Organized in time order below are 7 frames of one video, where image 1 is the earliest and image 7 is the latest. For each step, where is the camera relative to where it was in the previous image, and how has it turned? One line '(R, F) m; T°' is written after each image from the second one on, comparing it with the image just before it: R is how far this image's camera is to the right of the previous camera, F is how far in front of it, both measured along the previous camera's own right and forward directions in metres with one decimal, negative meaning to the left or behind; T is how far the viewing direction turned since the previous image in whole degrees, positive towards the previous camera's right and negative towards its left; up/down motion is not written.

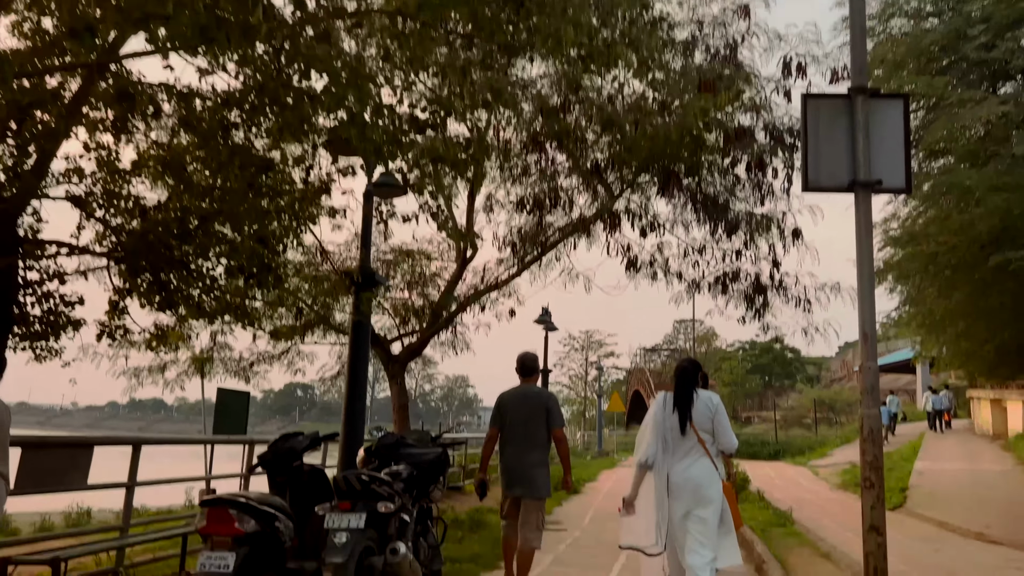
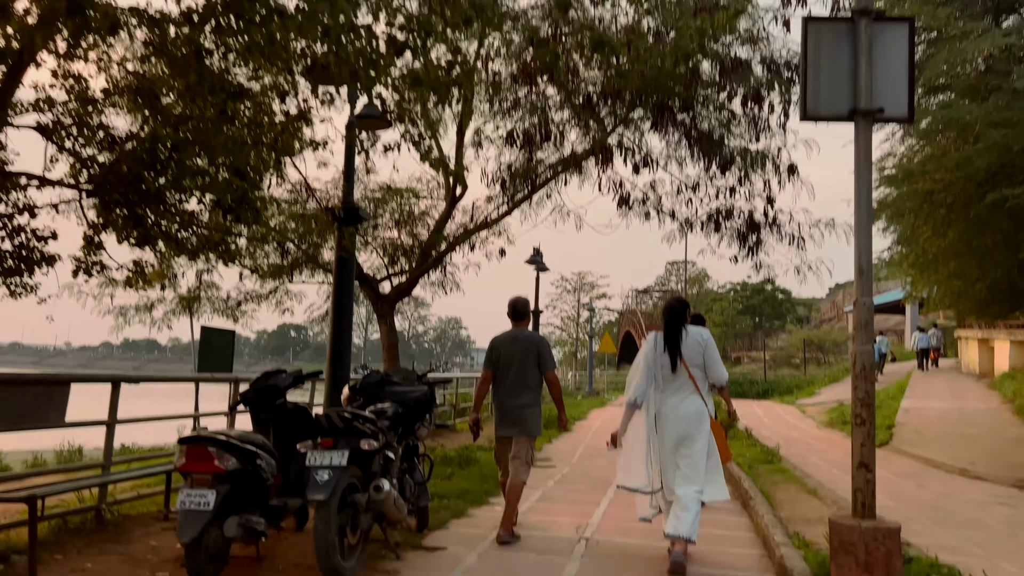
(0.0, +0.1) m; +1°
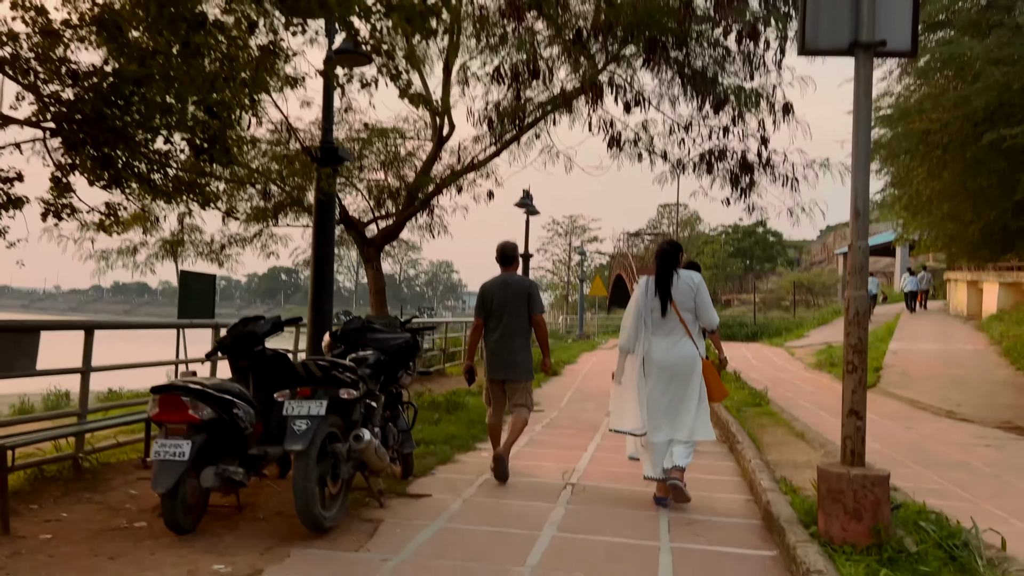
(0.0, +0.1) m; +1°
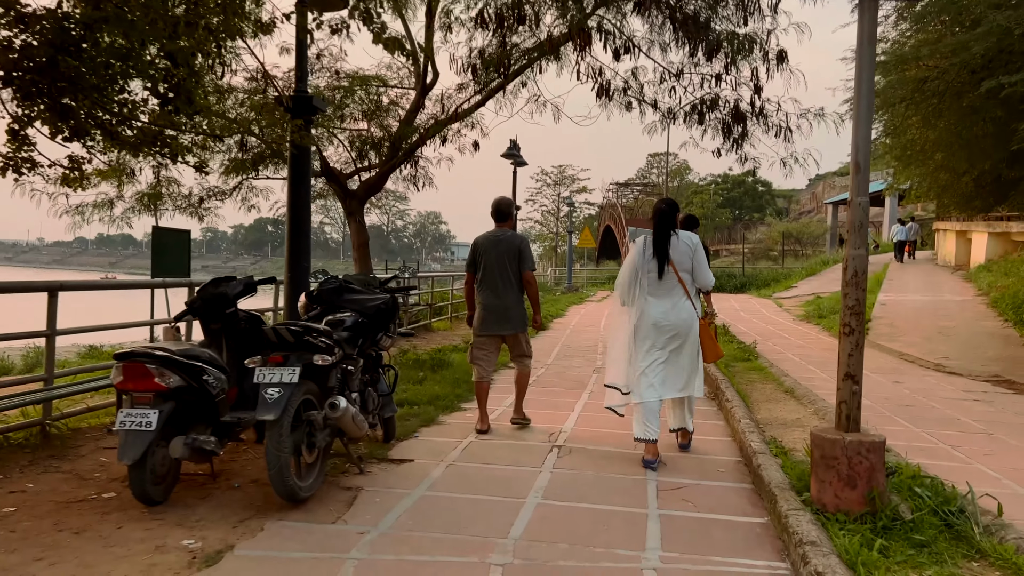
(0.0, +0.2) m; +1°
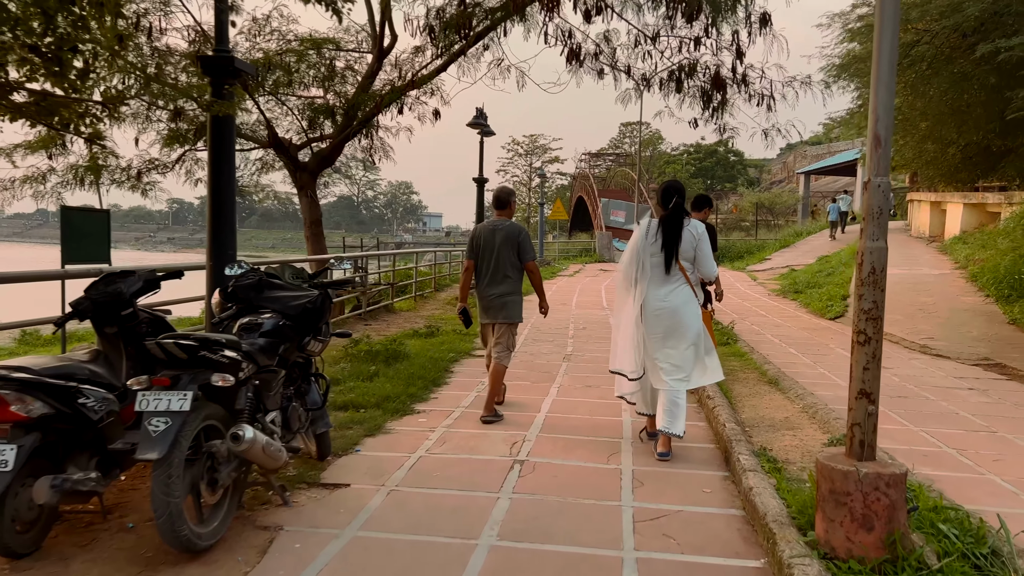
(+0.1, +0.6) m; +2°
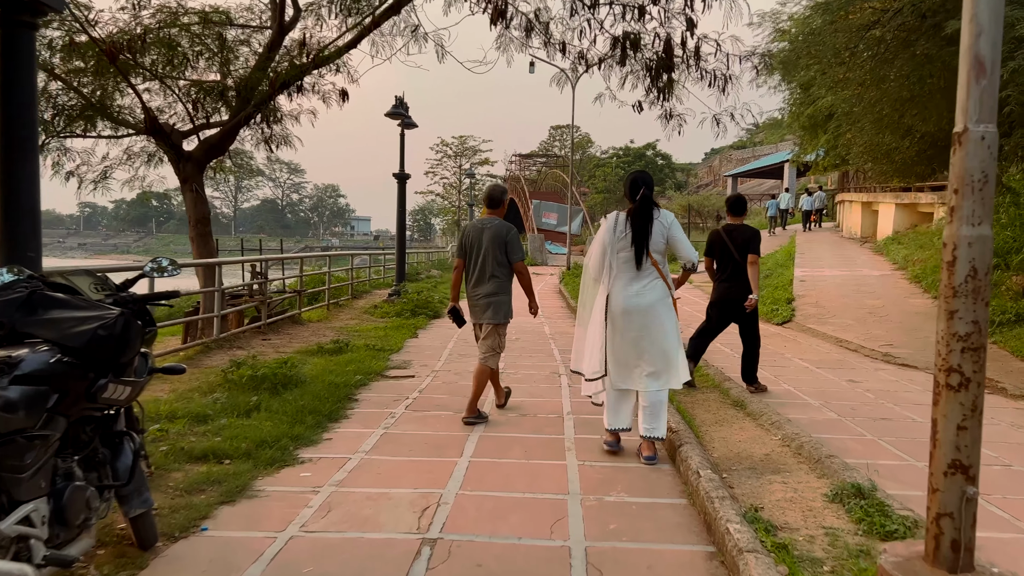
(+0.1, +1.1) m; +5°
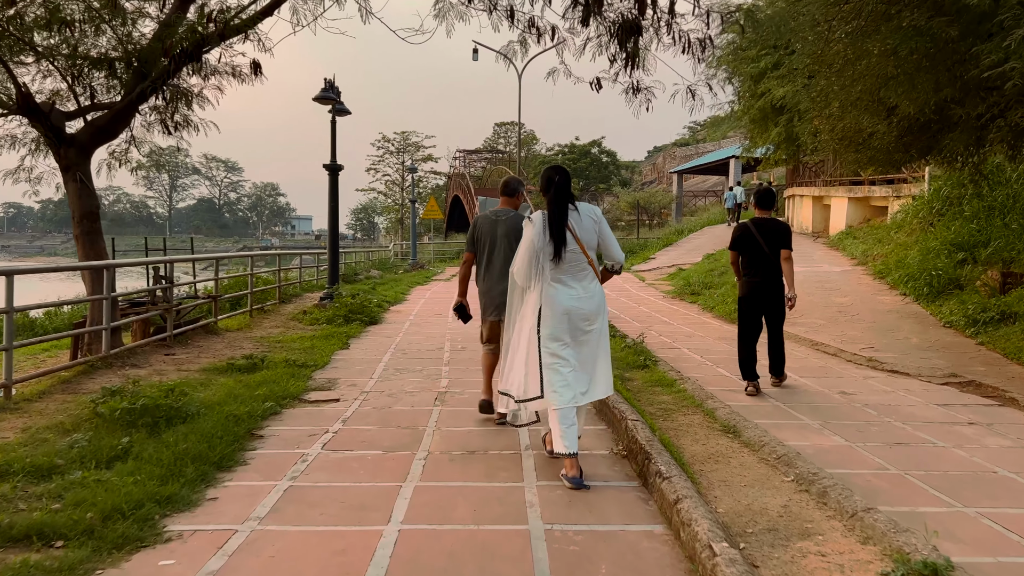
(0.0, +1.0) m; +4°
